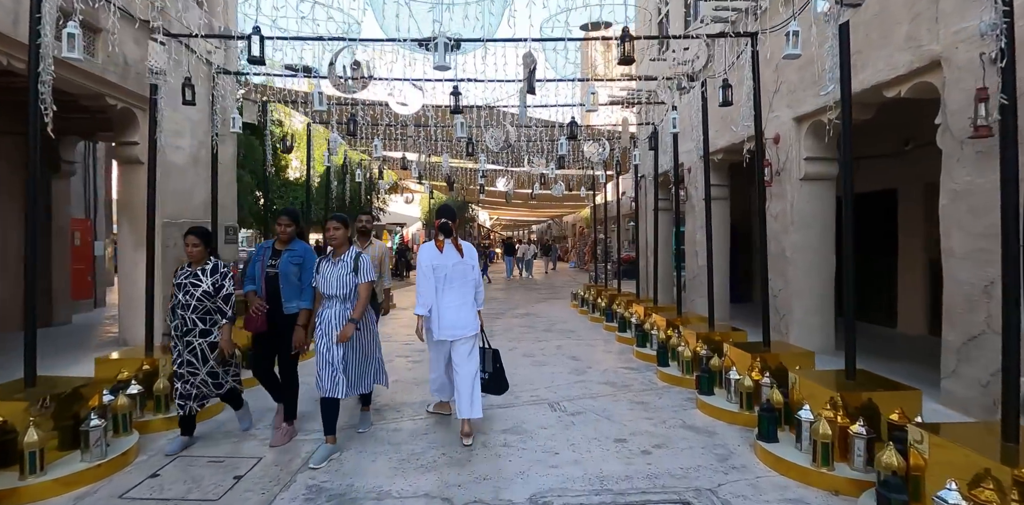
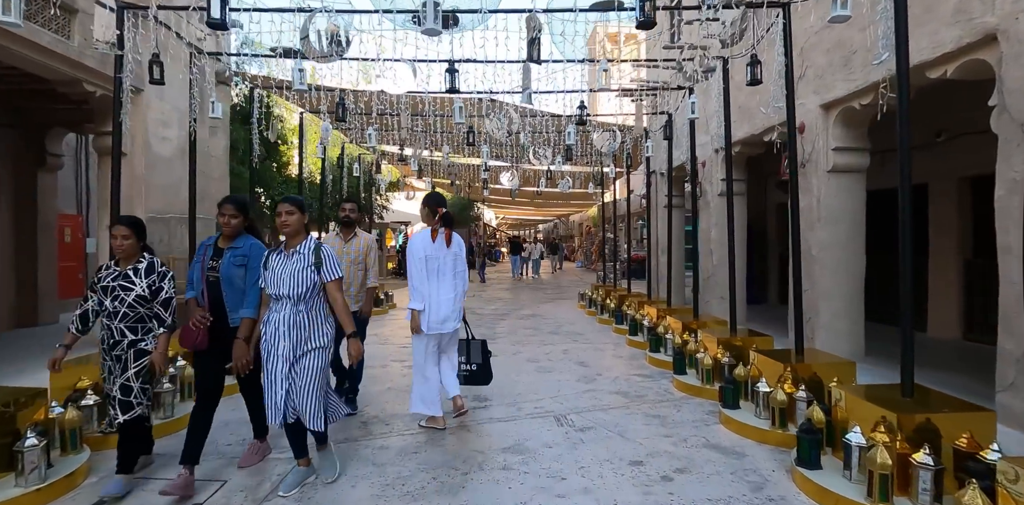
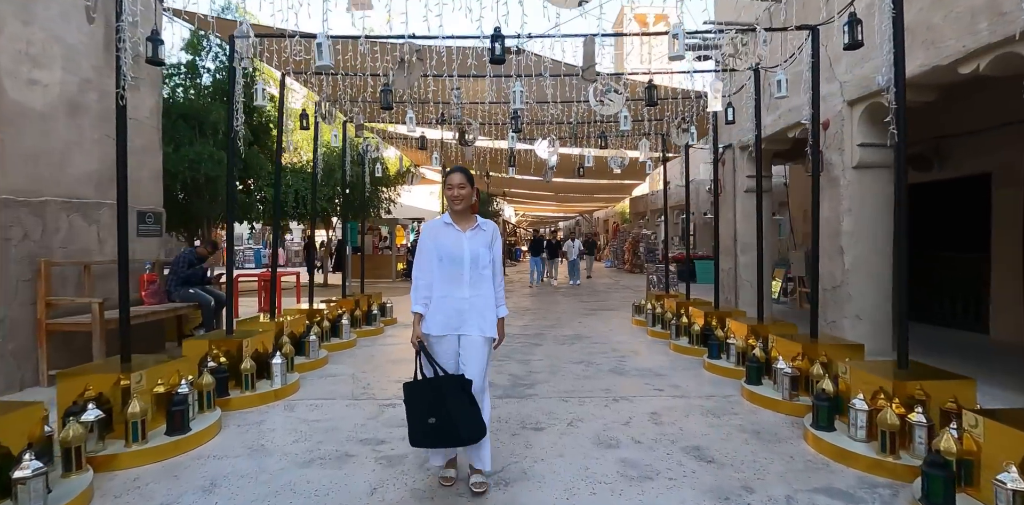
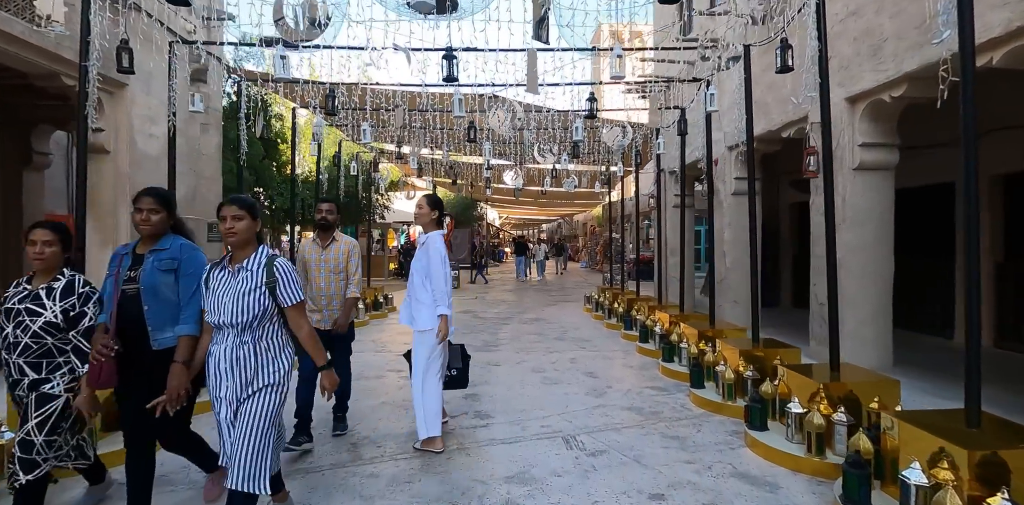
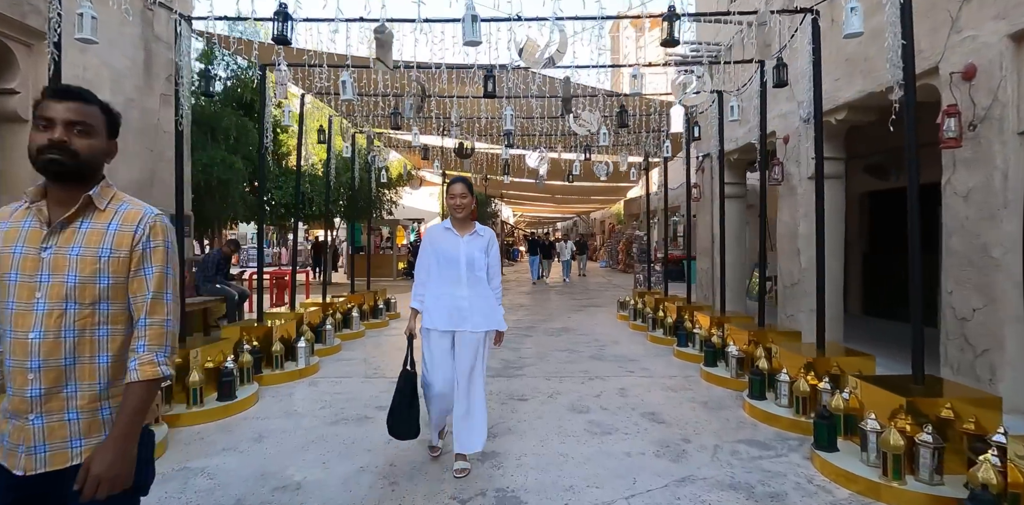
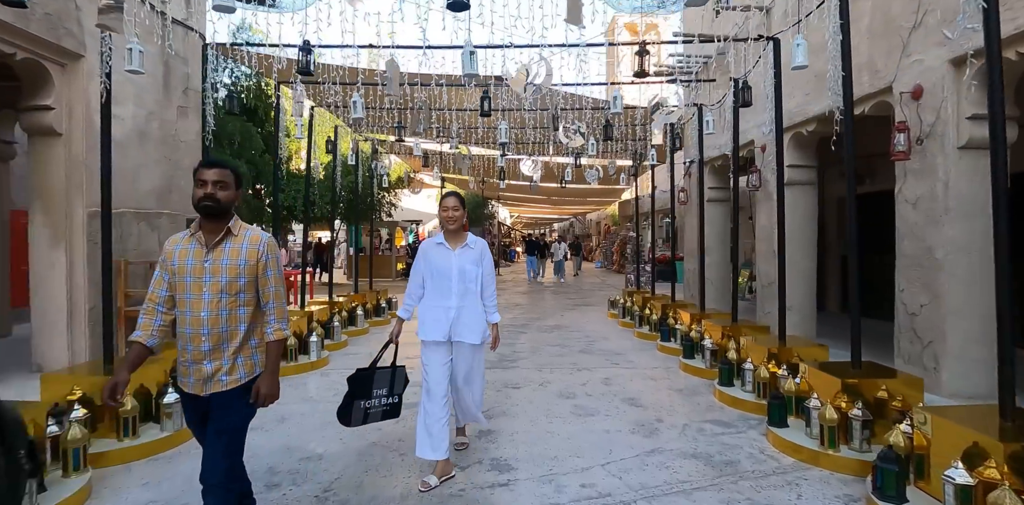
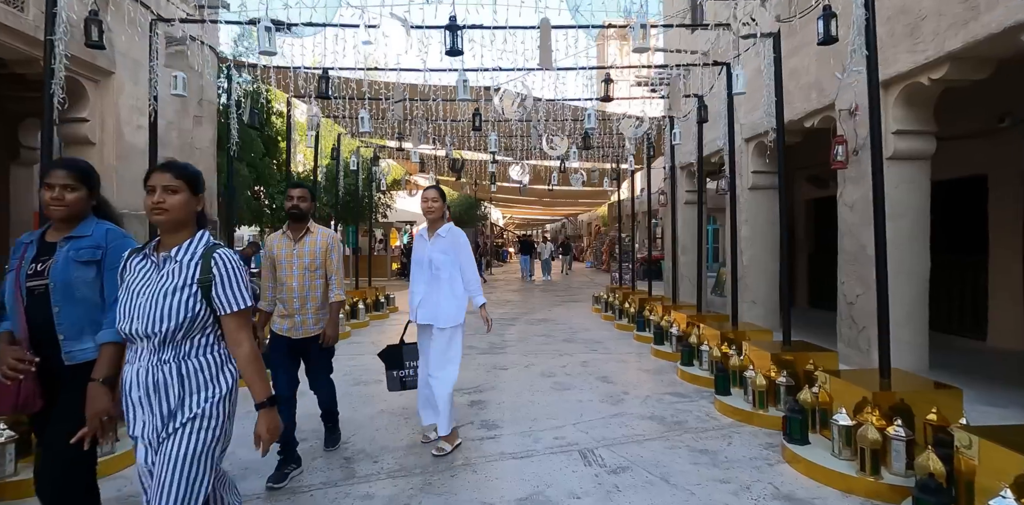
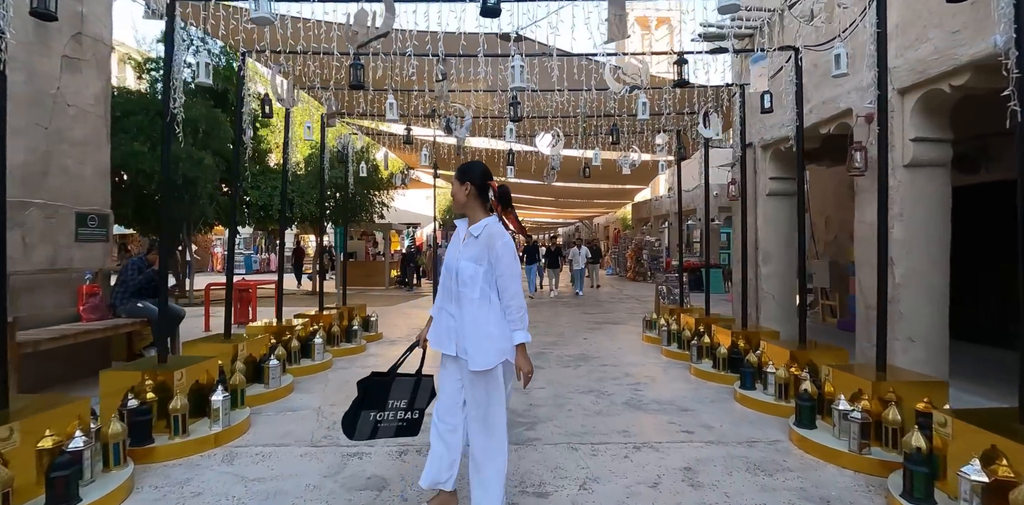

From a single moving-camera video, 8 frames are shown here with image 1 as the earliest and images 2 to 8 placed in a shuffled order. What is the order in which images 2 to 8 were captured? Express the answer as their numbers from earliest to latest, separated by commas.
2, 4, 7, 6, 5, 3, 8
